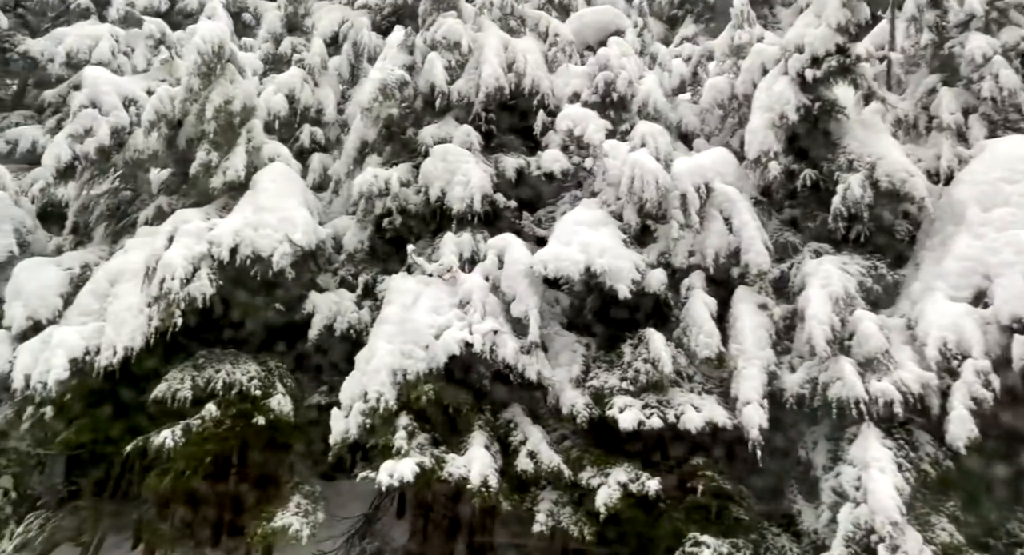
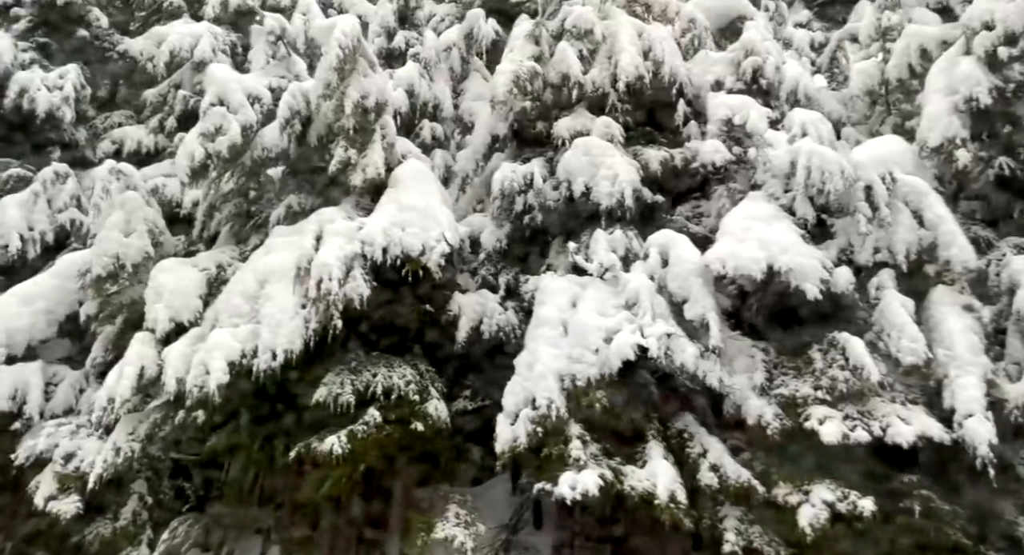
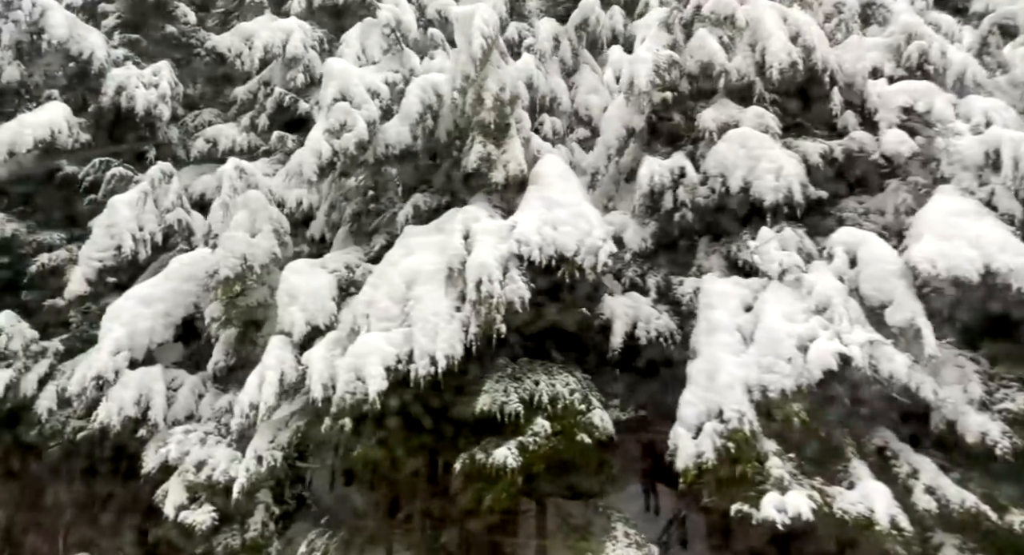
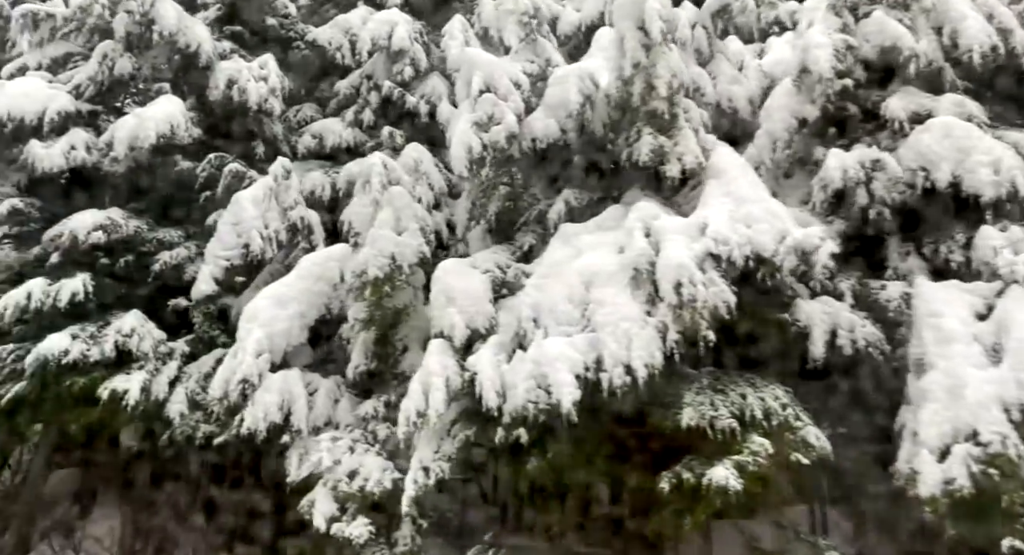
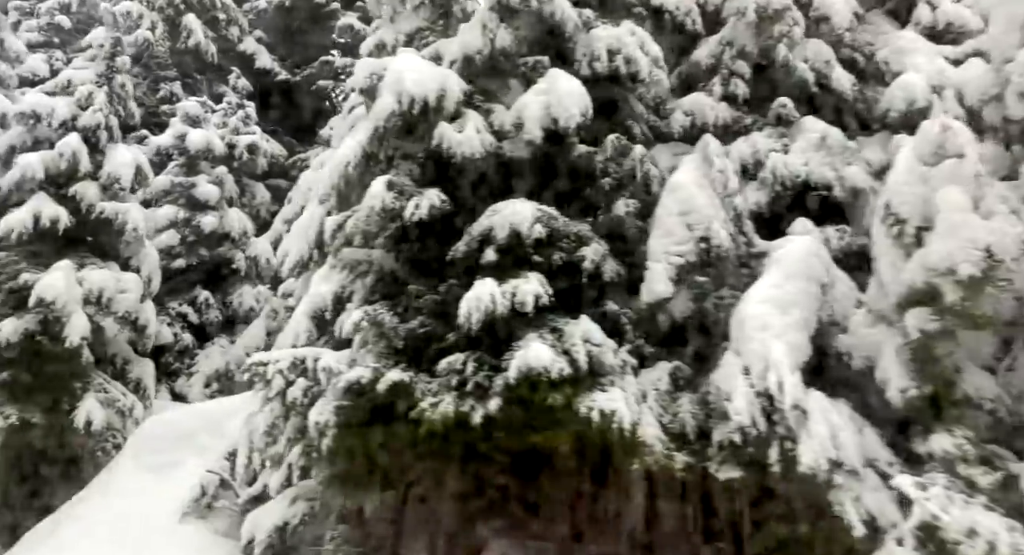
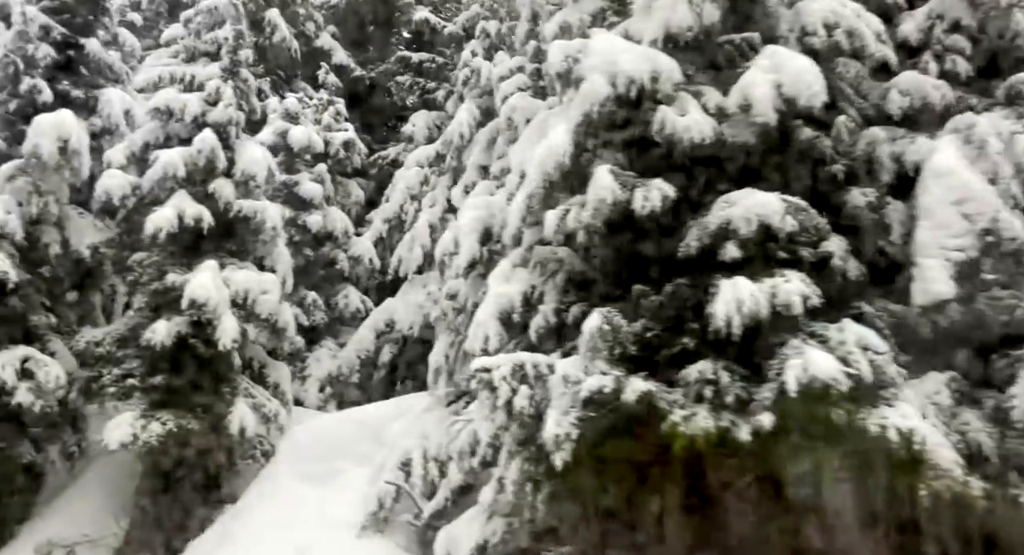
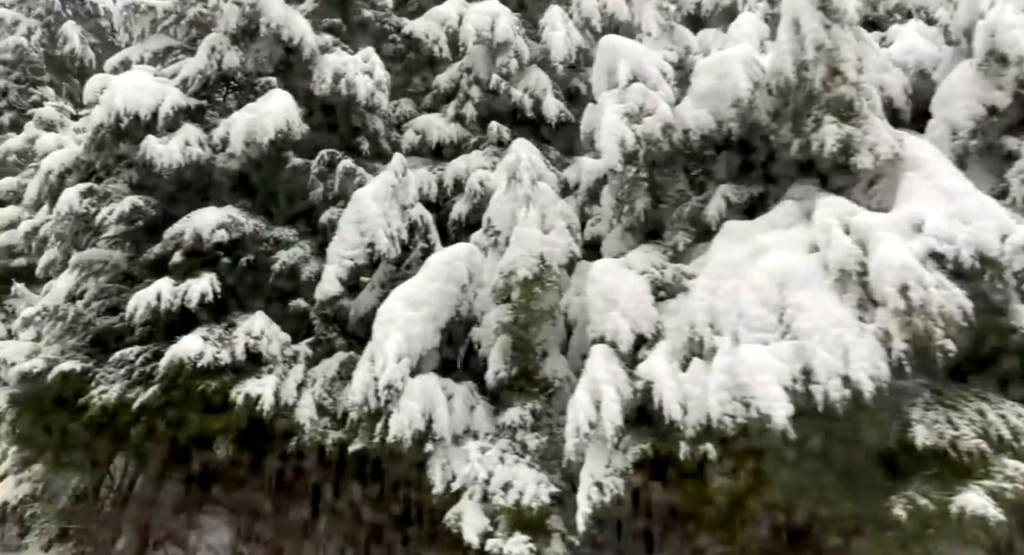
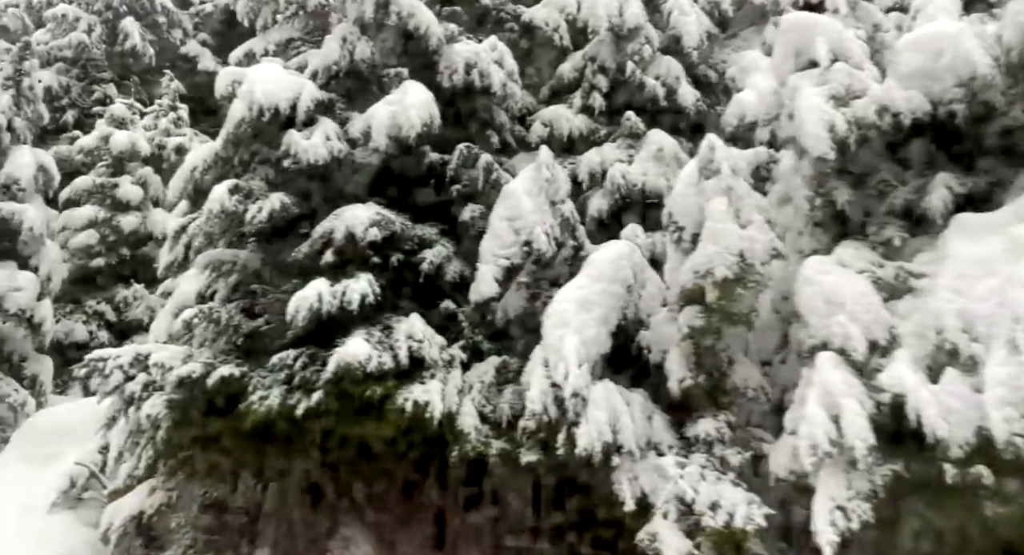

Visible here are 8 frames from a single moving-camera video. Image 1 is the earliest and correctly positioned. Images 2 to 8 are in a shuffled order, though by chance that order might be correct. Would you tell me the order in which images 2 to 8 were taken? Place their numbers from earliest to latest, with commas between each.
2, 3, 4, 7, 8, 5, 6
